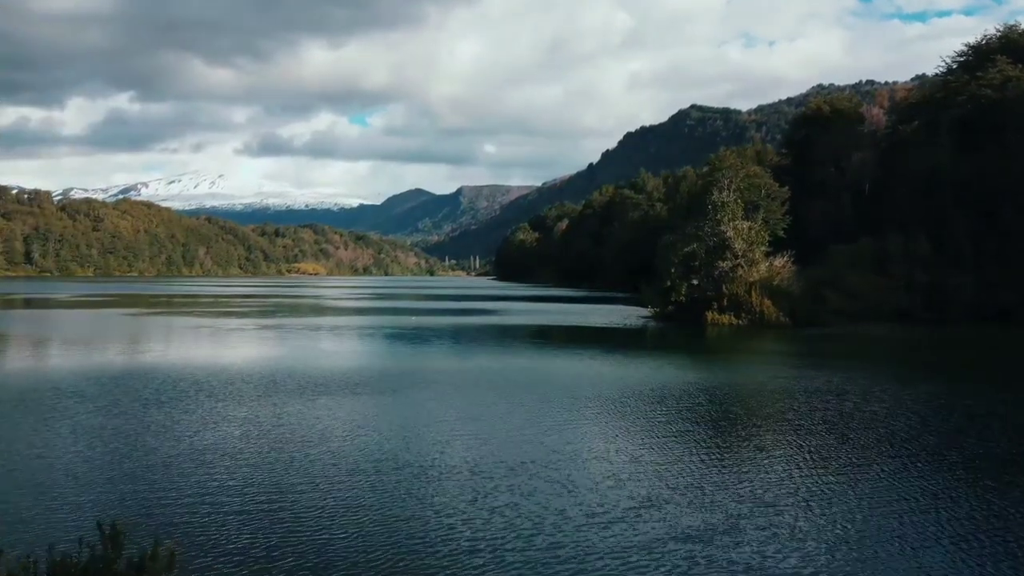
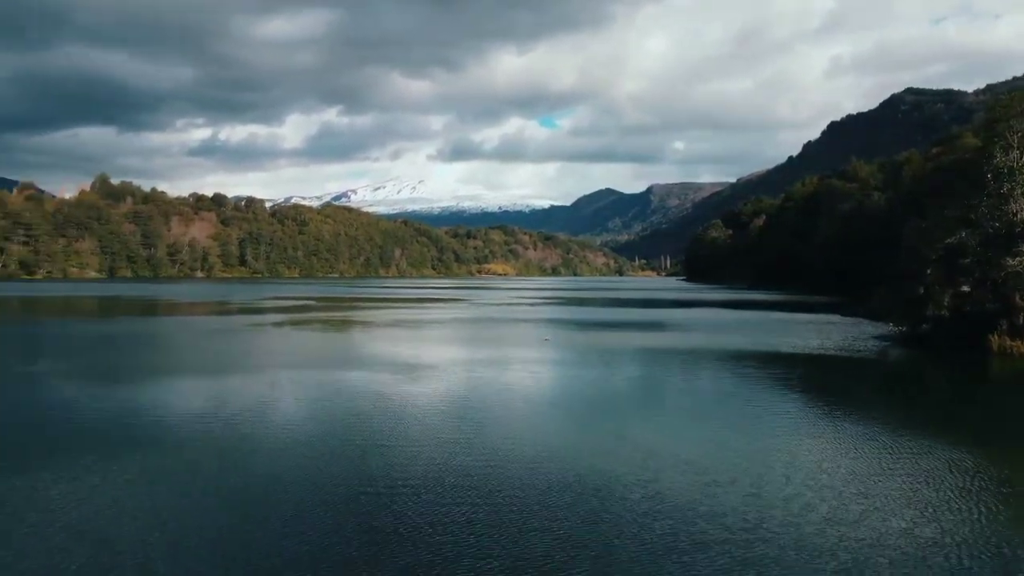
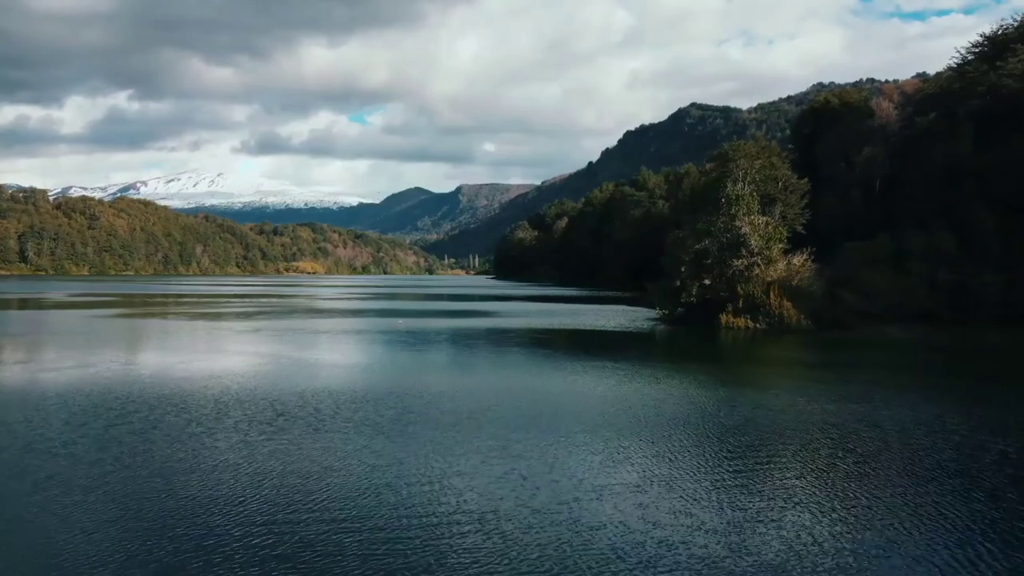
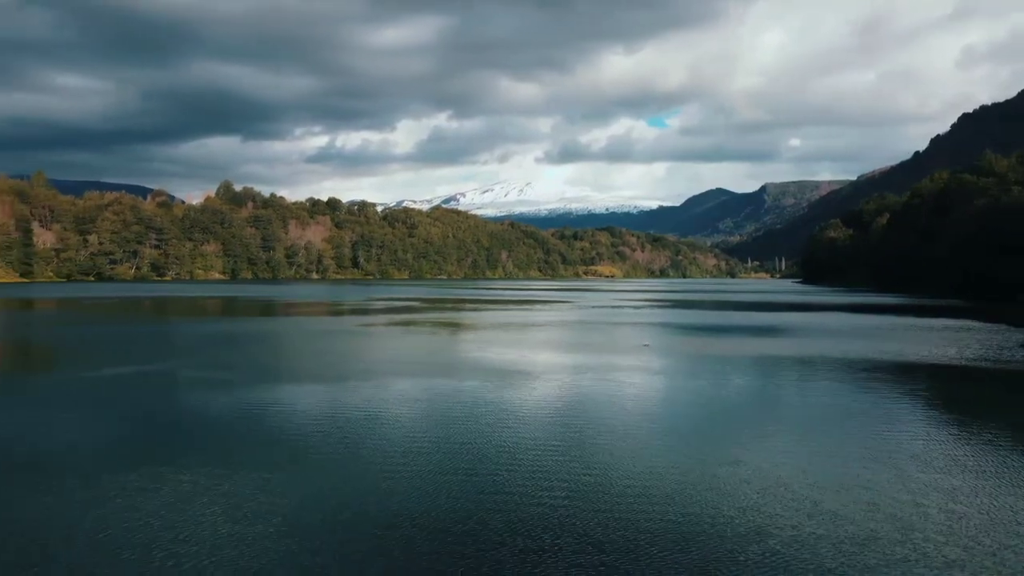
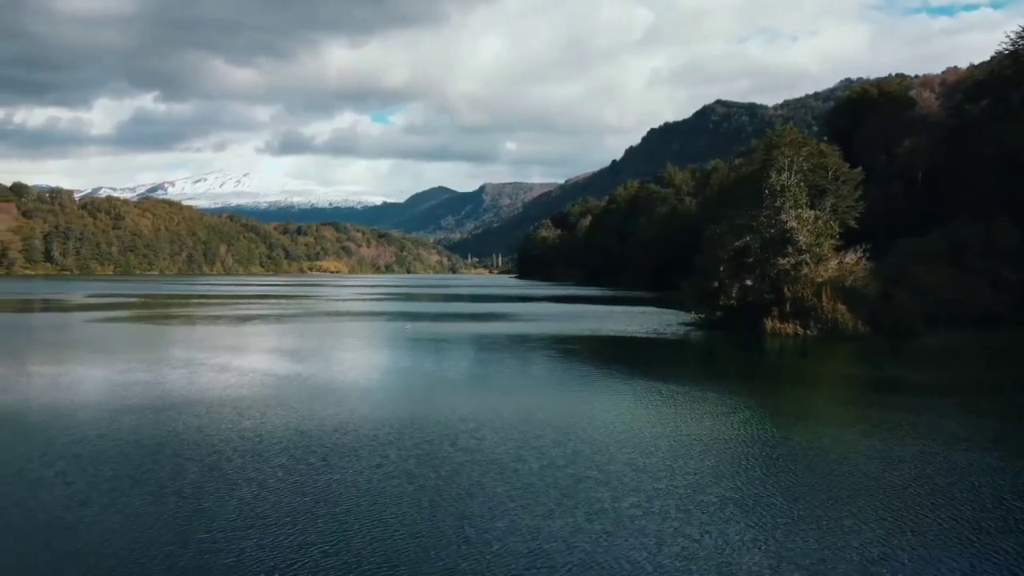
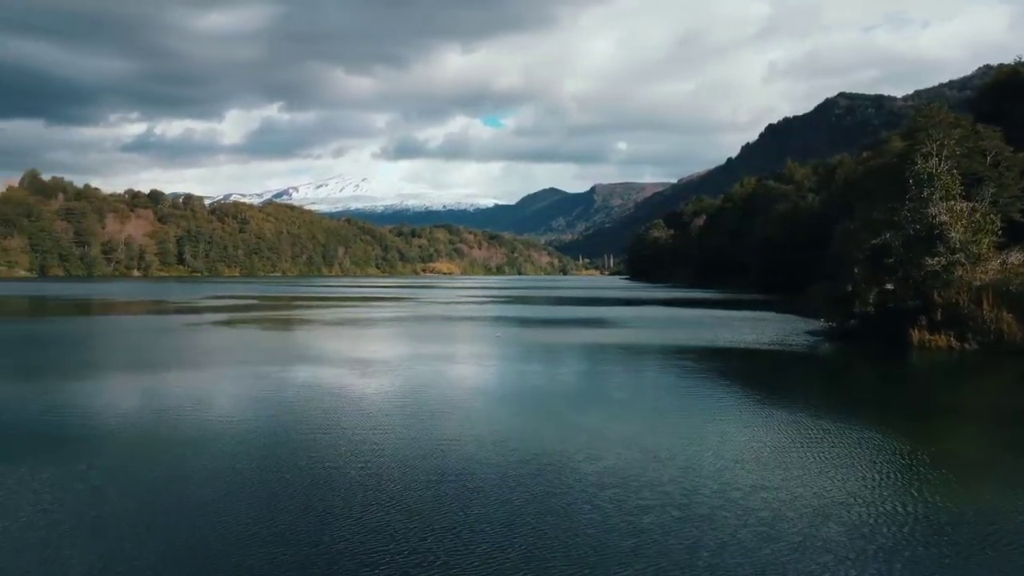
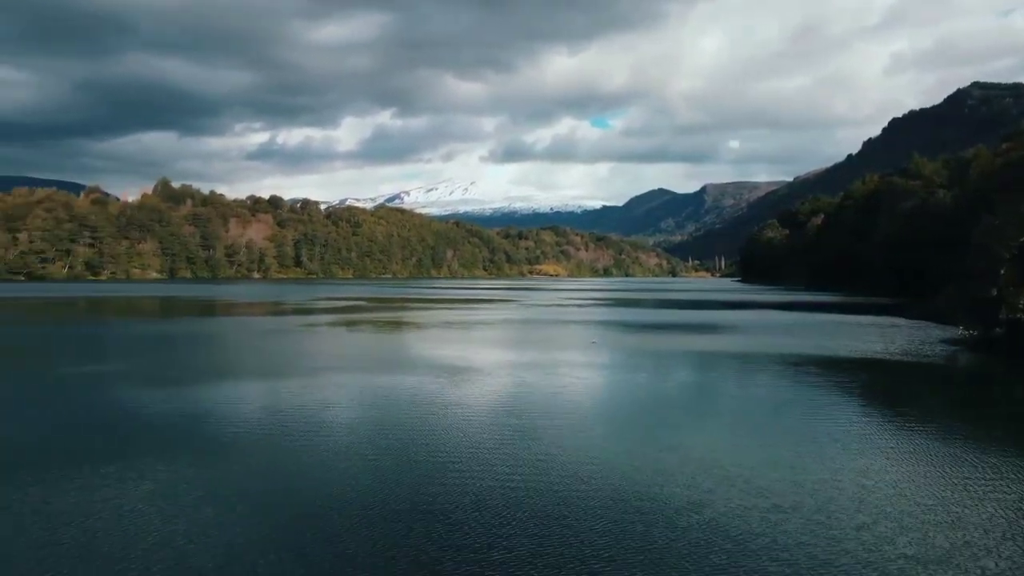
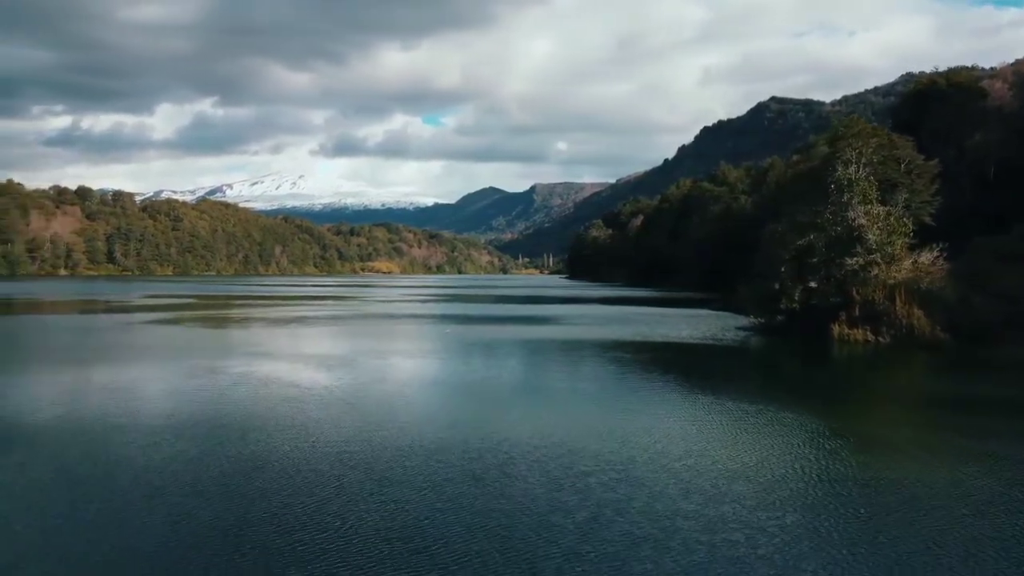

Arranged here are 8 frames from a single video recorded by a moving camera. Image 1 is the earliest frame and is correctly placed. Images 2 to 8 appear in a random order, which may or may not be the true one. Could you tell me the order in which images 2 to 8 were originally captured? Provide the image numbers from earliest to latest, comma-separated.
3, 5, 8, 6, 2, 7, 4
